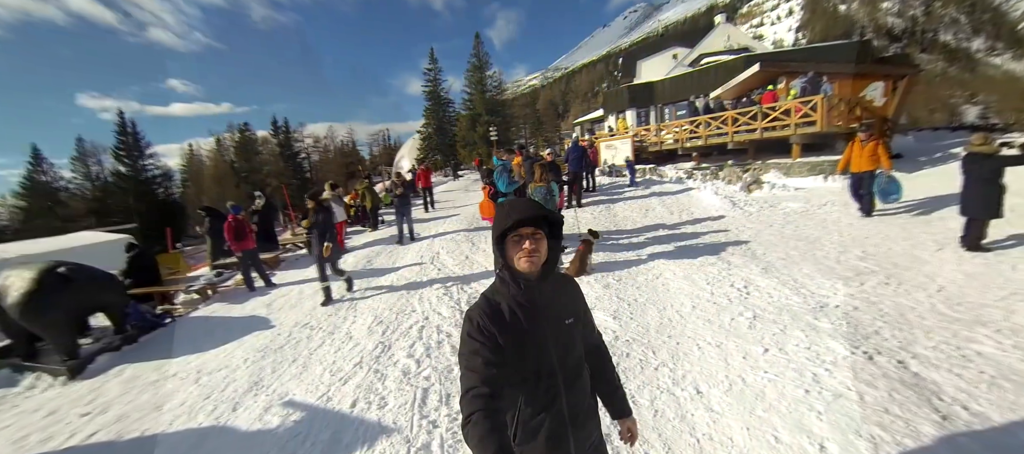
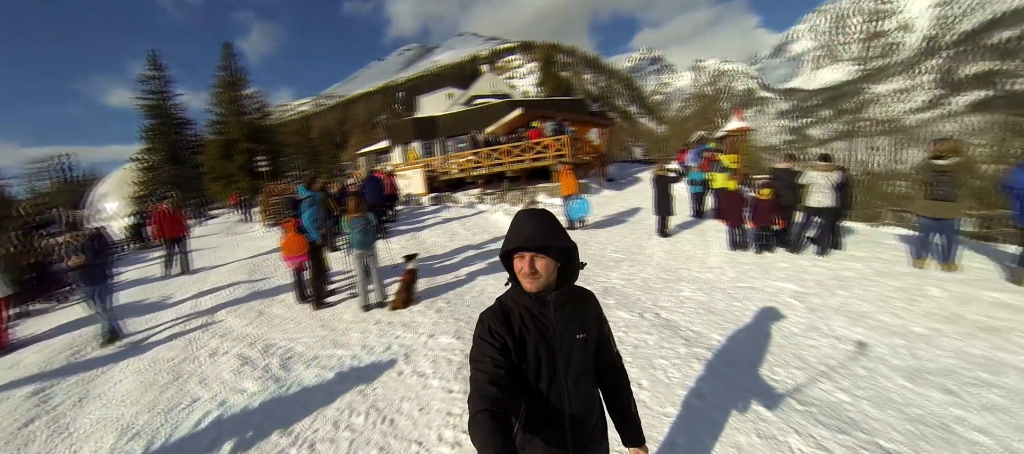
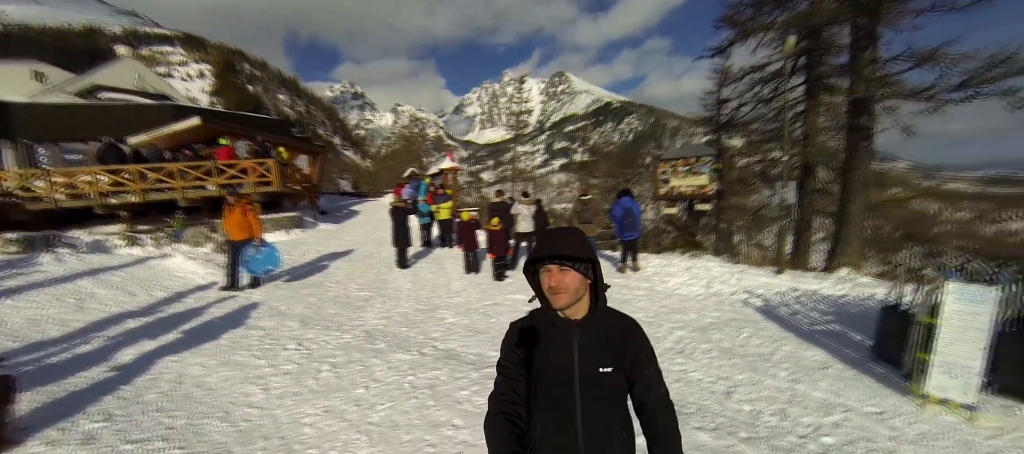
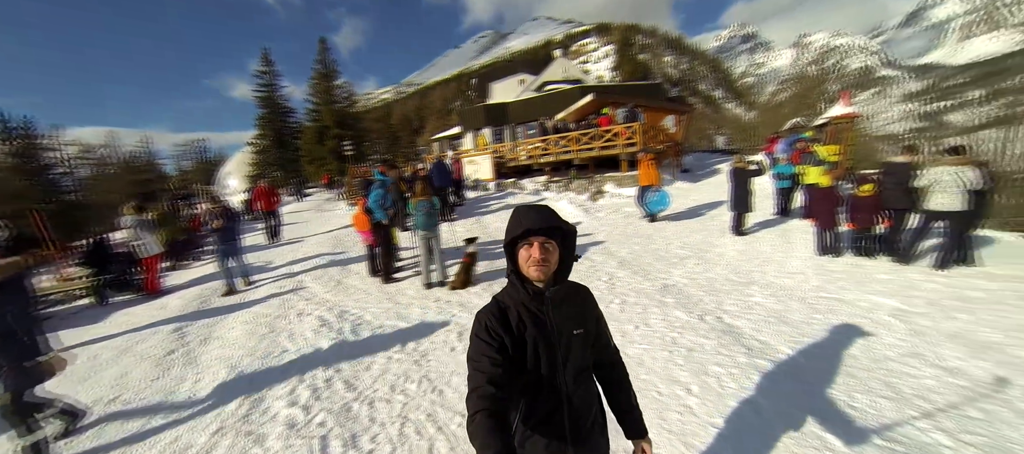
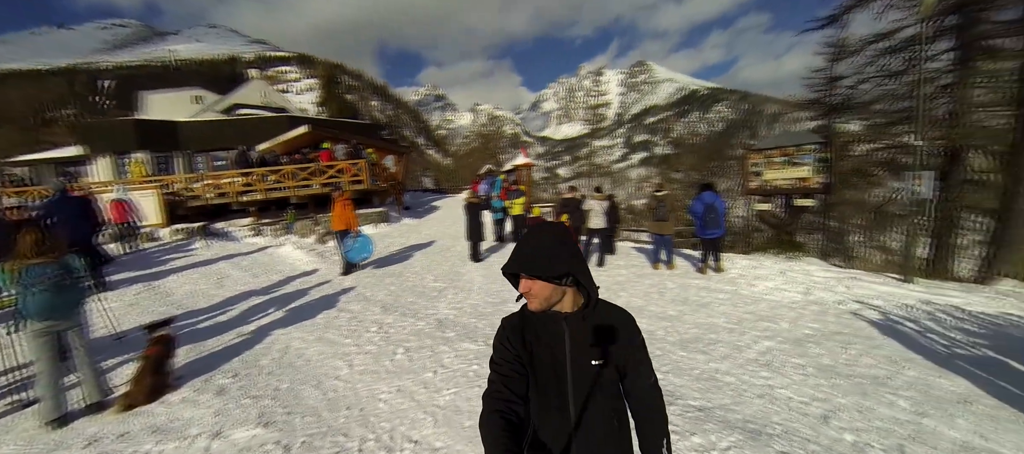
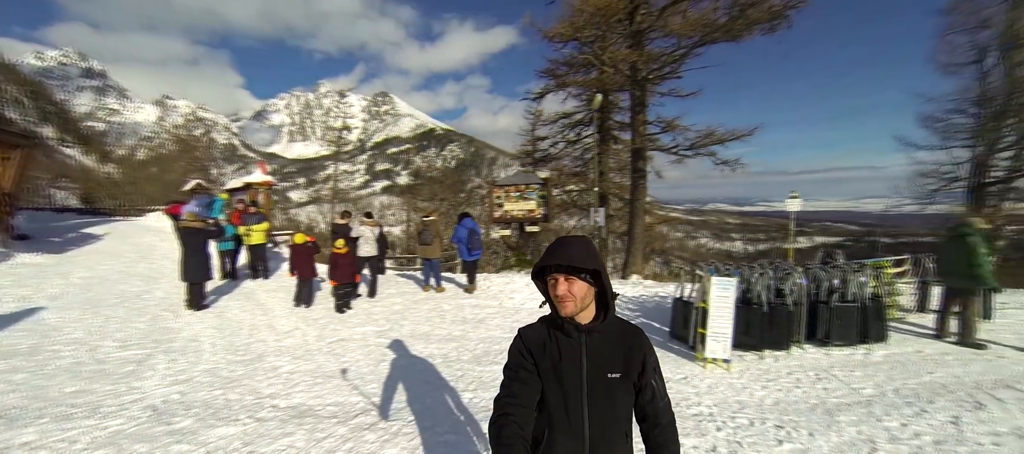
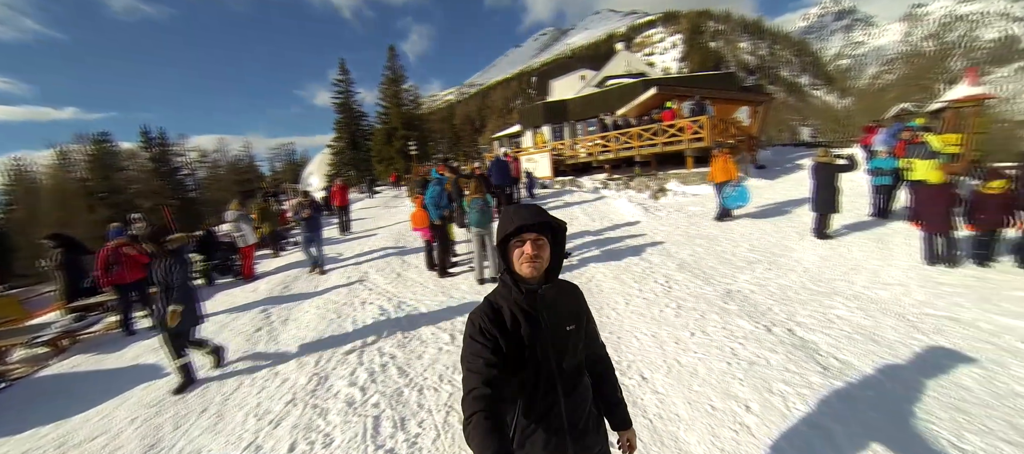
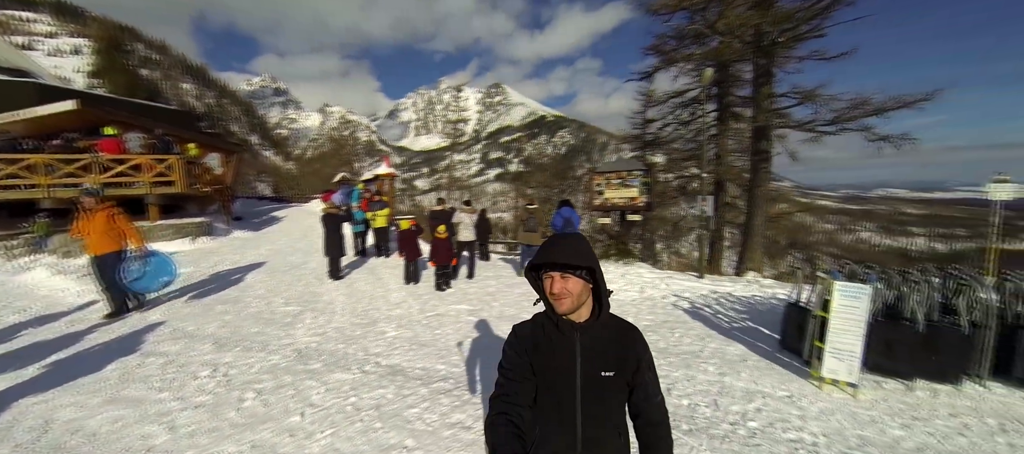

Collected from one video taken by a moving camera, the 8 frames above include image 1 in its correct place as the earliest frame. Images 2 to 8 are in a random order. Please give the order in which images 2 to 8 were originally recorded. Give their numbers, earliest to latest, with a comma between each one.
7, 4, 2, 5, 3, 8, 6
